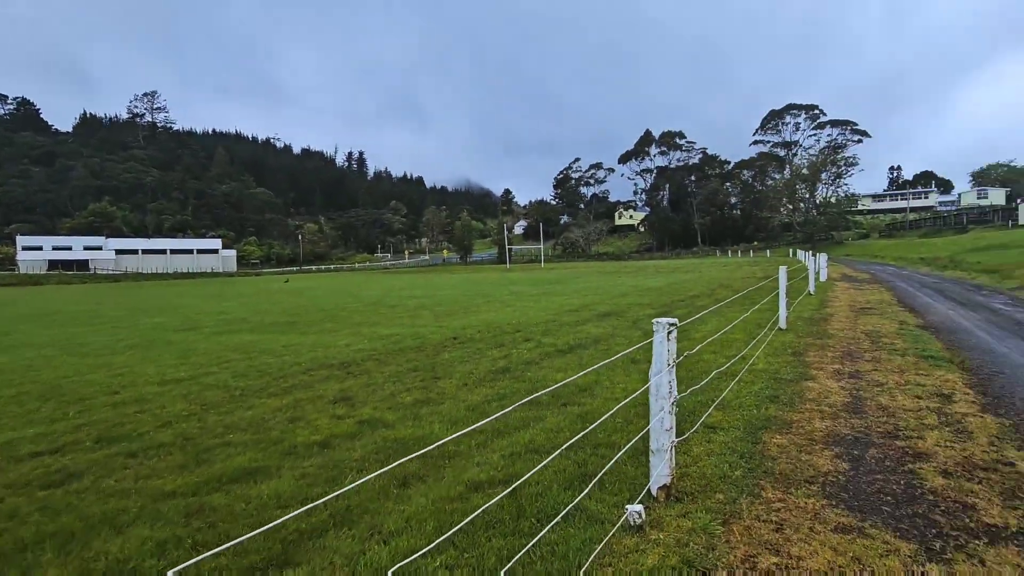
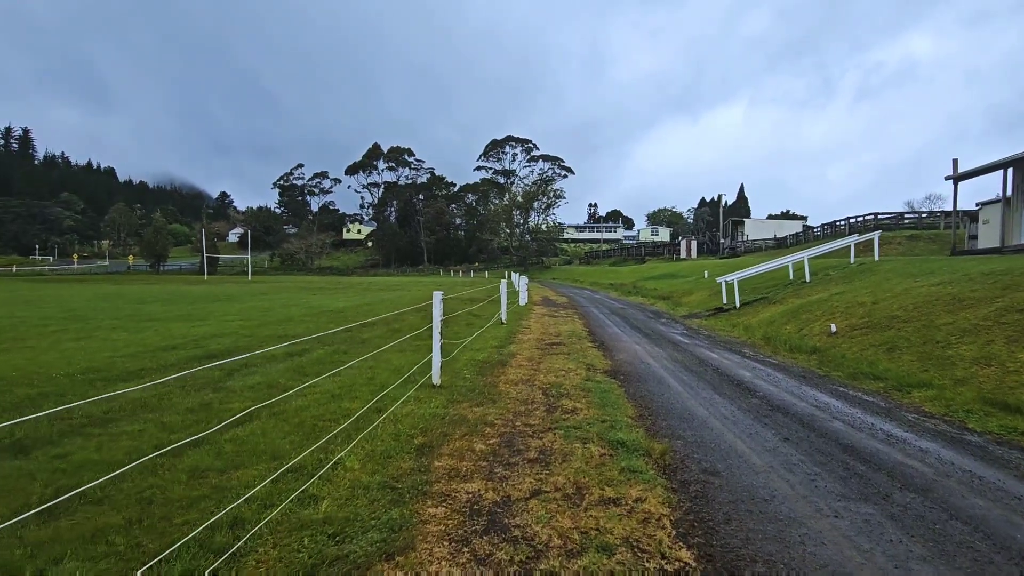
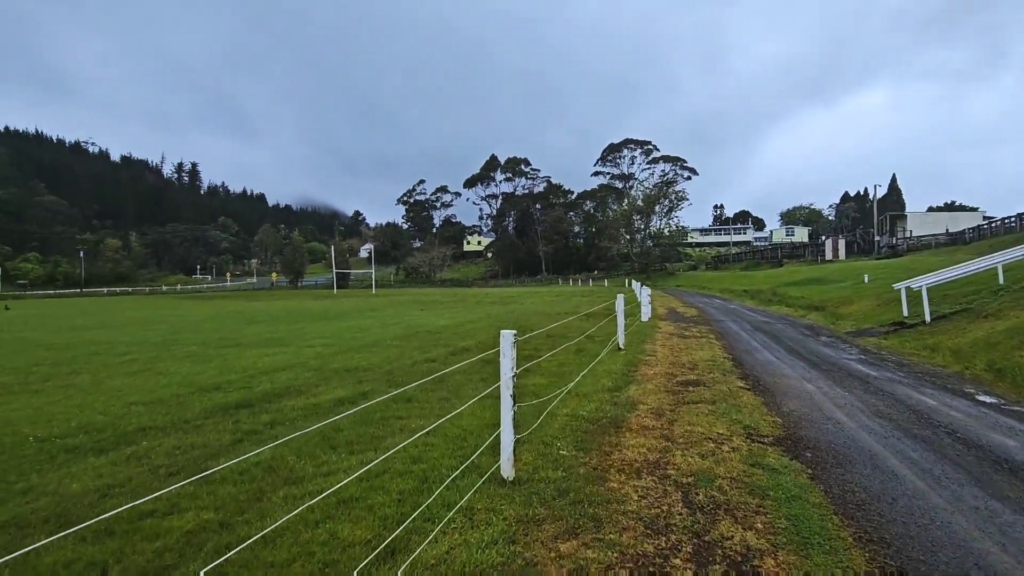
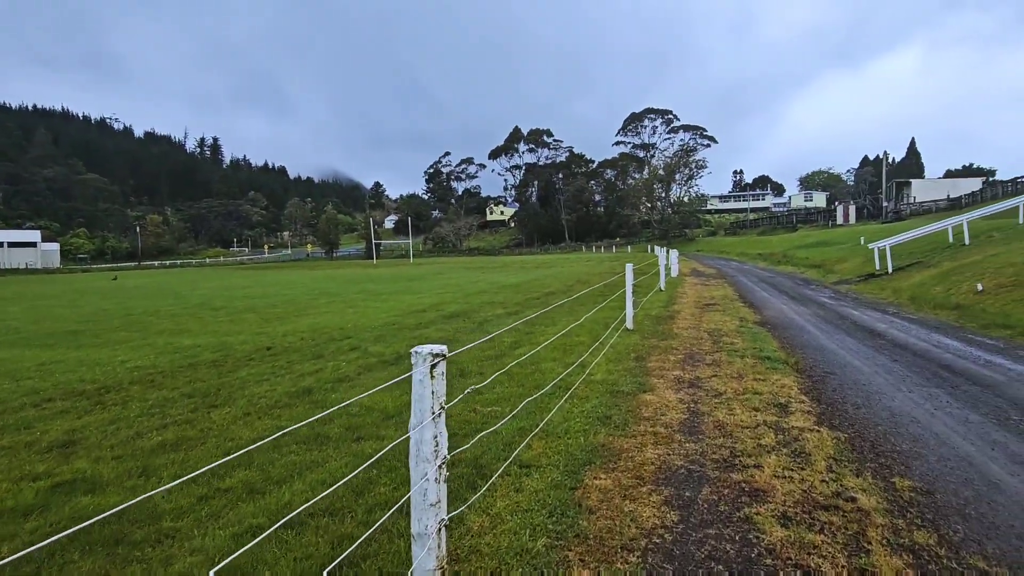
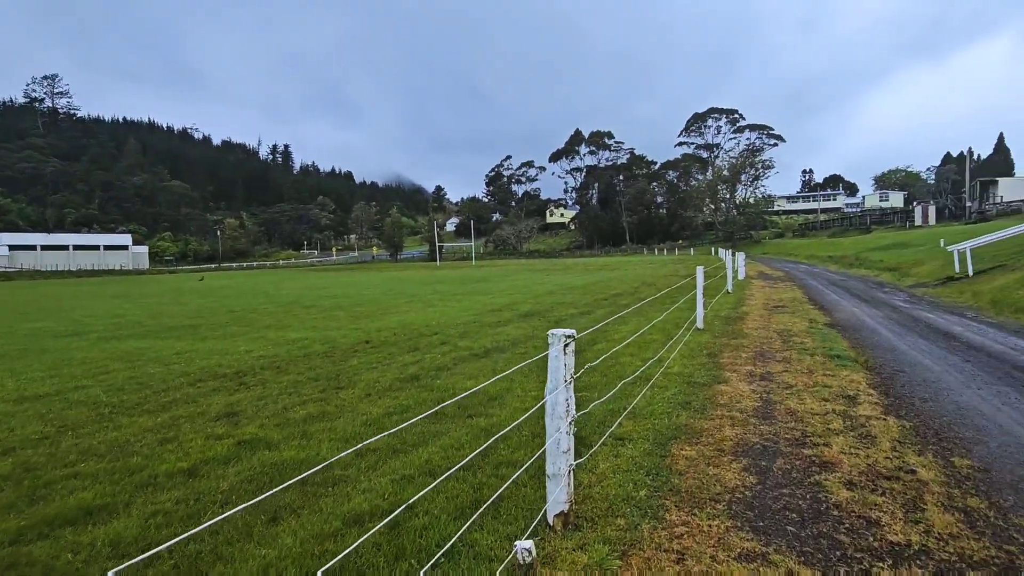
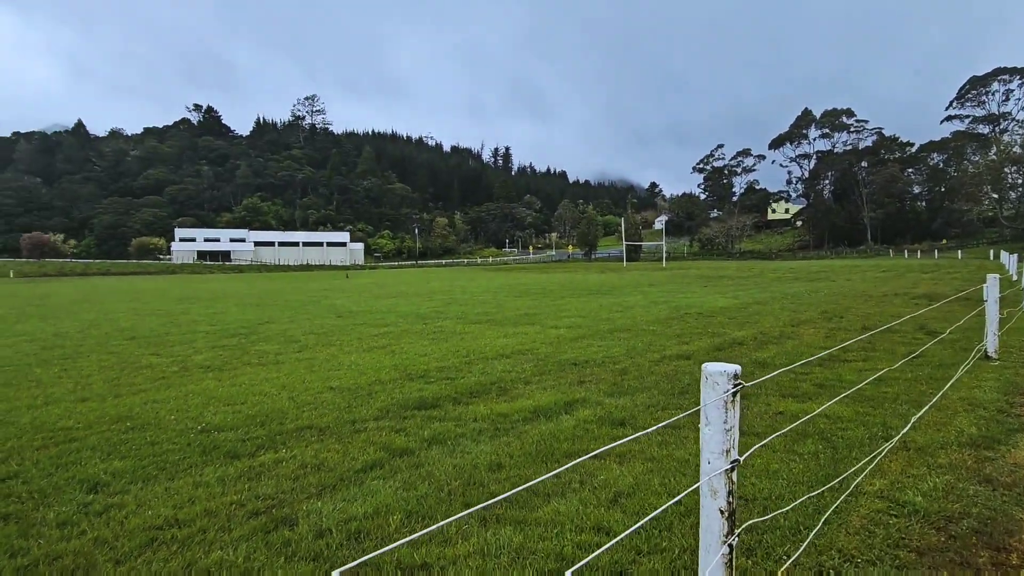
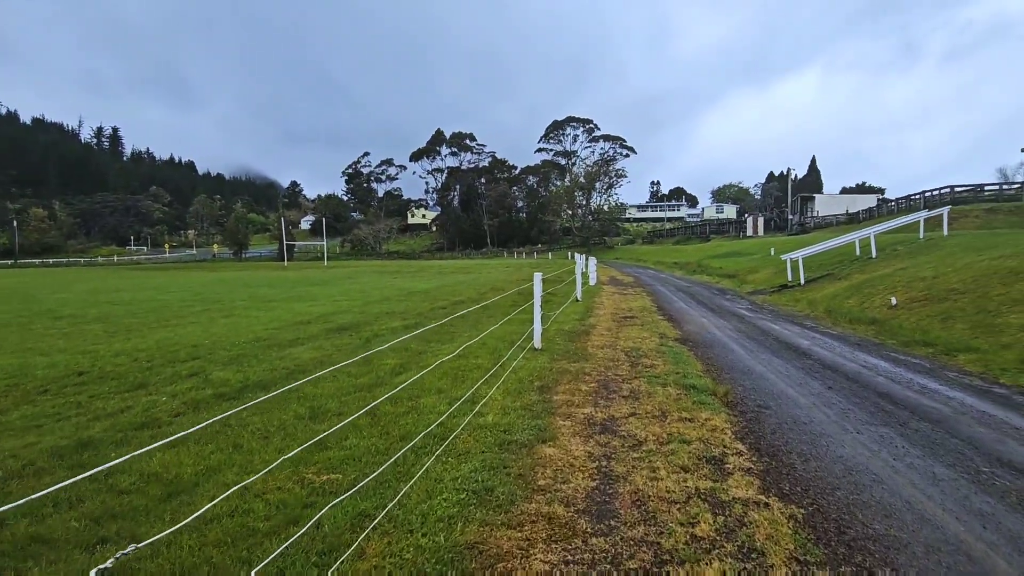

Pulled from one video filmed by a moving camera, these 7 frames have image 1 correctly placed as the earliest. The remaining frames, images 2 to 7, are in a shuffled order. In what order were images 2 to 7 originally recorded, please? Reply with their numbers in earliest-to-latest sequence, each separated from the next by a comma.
5, 4, 7, 2, 3, 6
